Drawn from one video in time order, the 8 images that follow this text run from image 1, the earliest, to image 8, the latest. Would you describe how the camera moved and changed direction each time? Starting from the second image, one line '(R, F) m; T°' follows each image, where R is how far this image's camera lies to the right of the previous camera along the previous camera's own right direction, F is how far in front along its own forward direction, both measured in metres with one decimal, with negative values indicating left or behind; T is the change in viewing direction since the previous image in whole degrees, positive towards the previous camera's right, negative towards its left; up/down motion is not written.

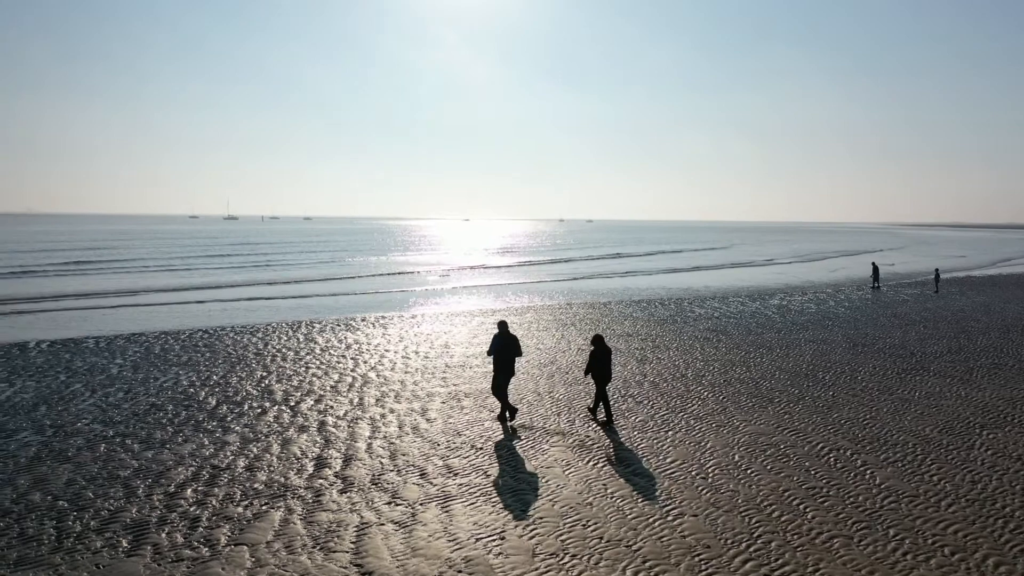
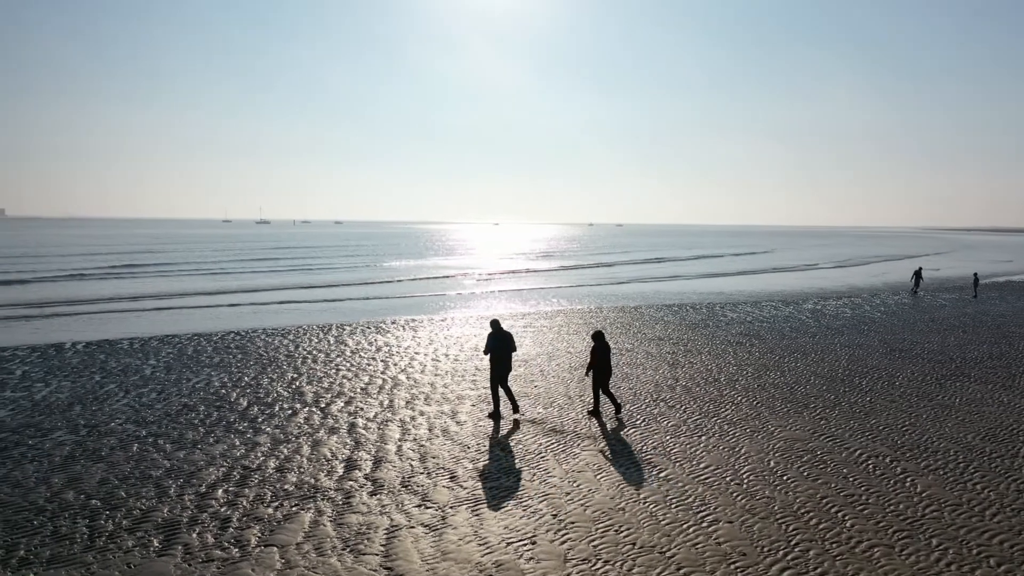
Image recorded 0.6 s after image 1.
(0.0, +0.1) m; -2°
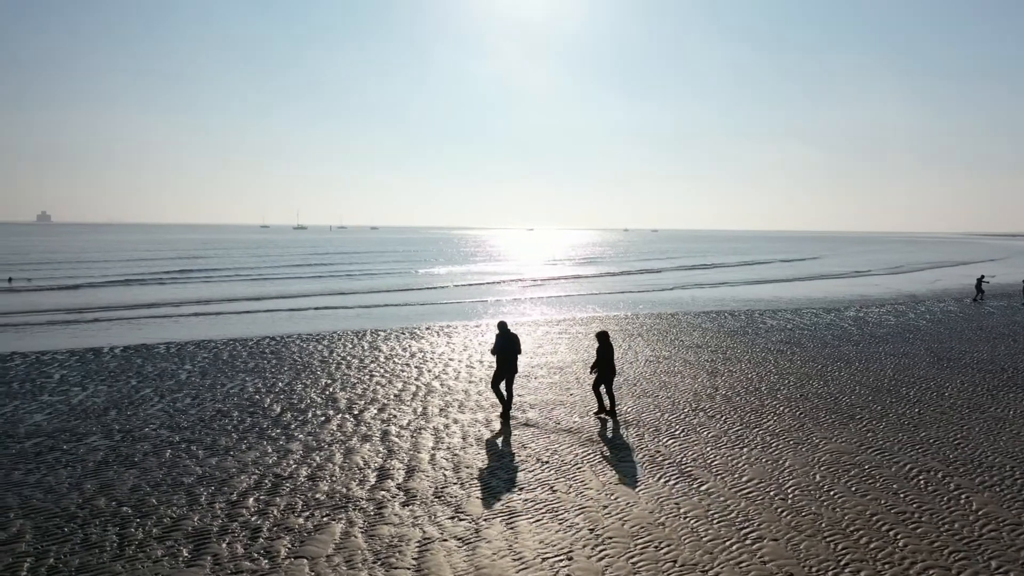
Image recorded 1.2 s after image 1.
(0.0, +0.2) m; -2°
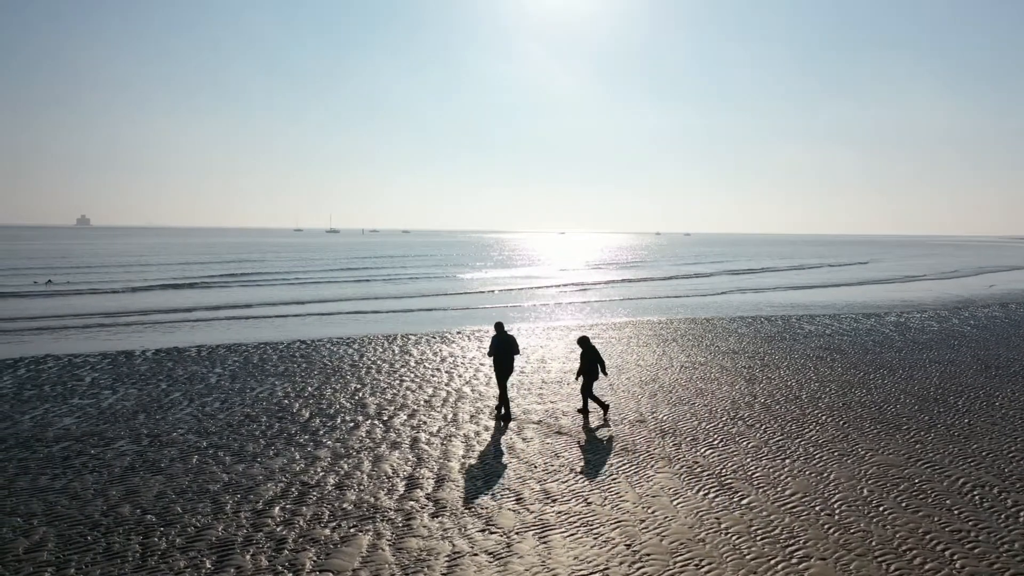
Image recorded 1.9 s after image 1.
(0.0, +0.3) m; -2°
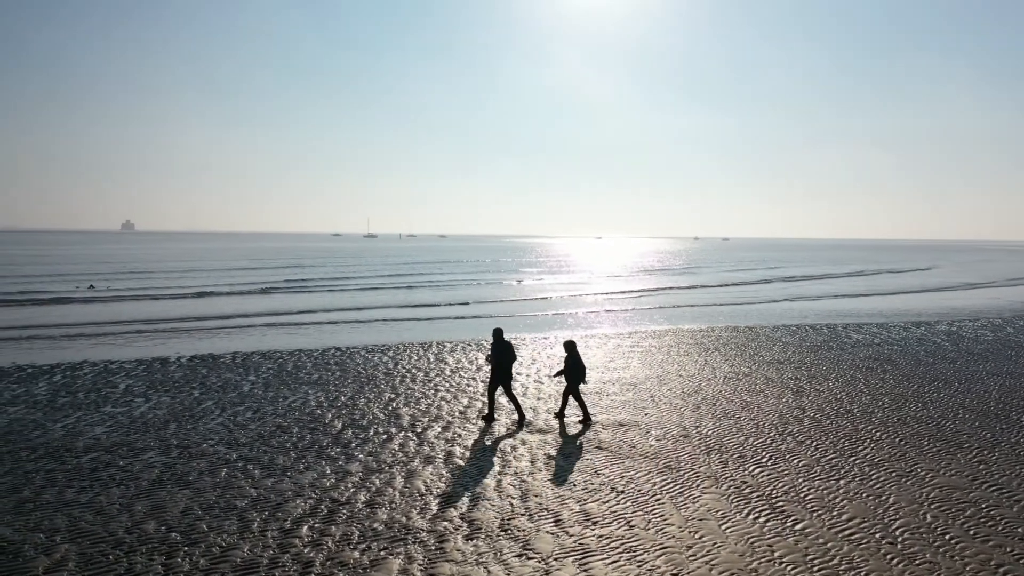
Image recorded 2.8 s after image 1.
(0.0, +0.4) m; -2°
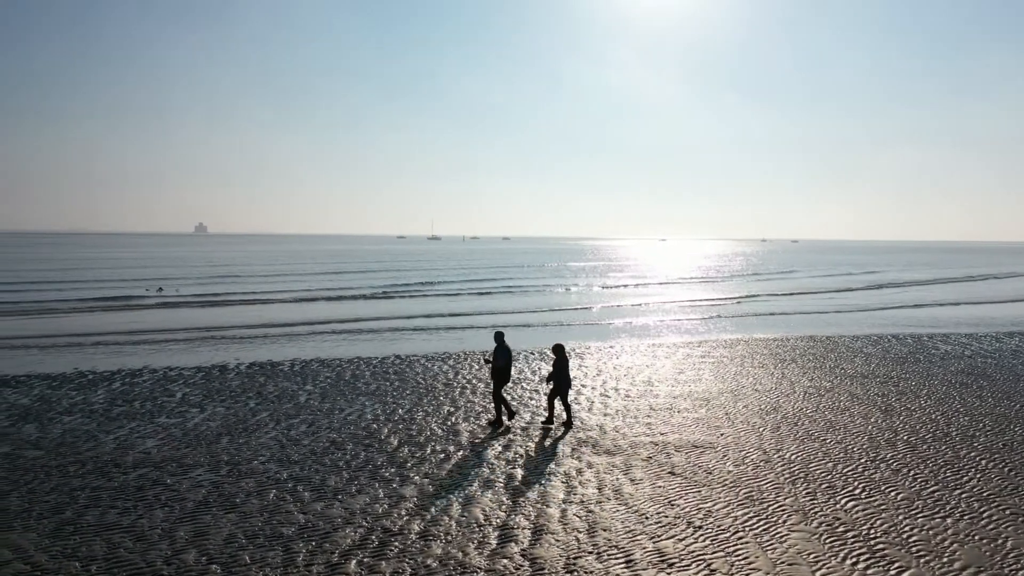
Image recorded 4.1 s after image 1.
(0.0, +0.8) m; -4°
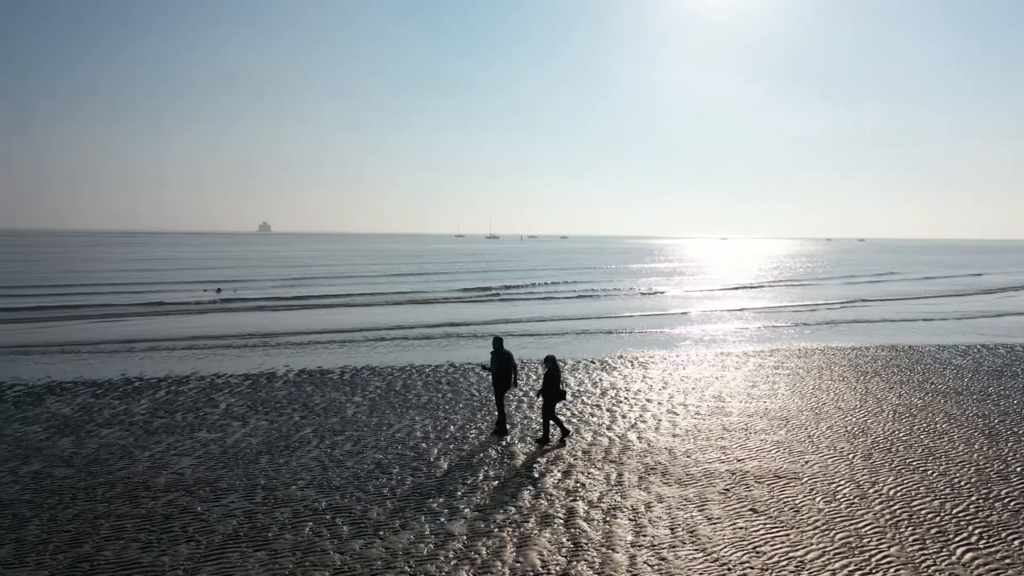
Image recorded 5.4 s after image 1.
(0.0, +1.1) m; -4°
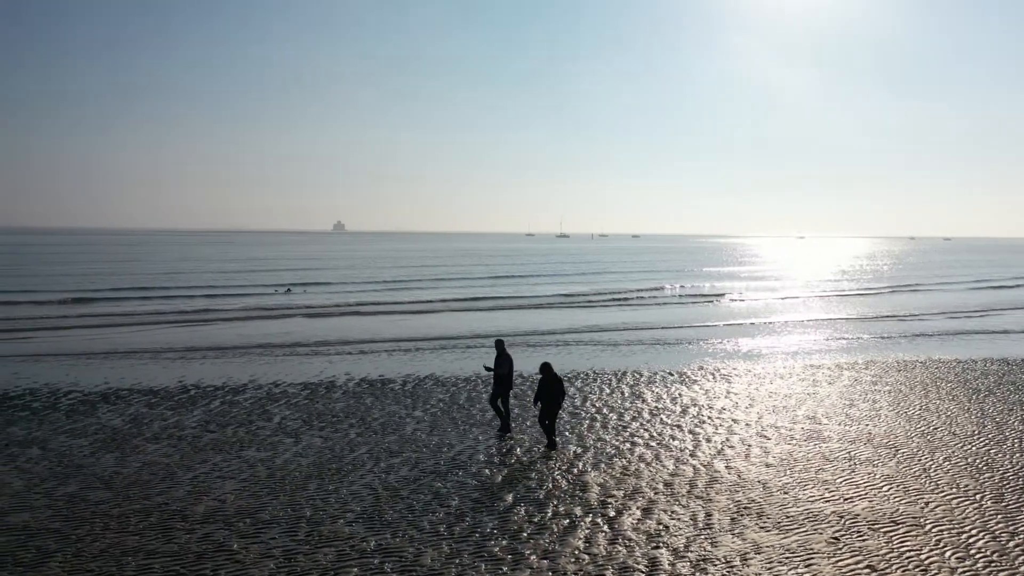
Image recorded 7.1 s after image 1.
(0.0, +1.2) m; -5°
